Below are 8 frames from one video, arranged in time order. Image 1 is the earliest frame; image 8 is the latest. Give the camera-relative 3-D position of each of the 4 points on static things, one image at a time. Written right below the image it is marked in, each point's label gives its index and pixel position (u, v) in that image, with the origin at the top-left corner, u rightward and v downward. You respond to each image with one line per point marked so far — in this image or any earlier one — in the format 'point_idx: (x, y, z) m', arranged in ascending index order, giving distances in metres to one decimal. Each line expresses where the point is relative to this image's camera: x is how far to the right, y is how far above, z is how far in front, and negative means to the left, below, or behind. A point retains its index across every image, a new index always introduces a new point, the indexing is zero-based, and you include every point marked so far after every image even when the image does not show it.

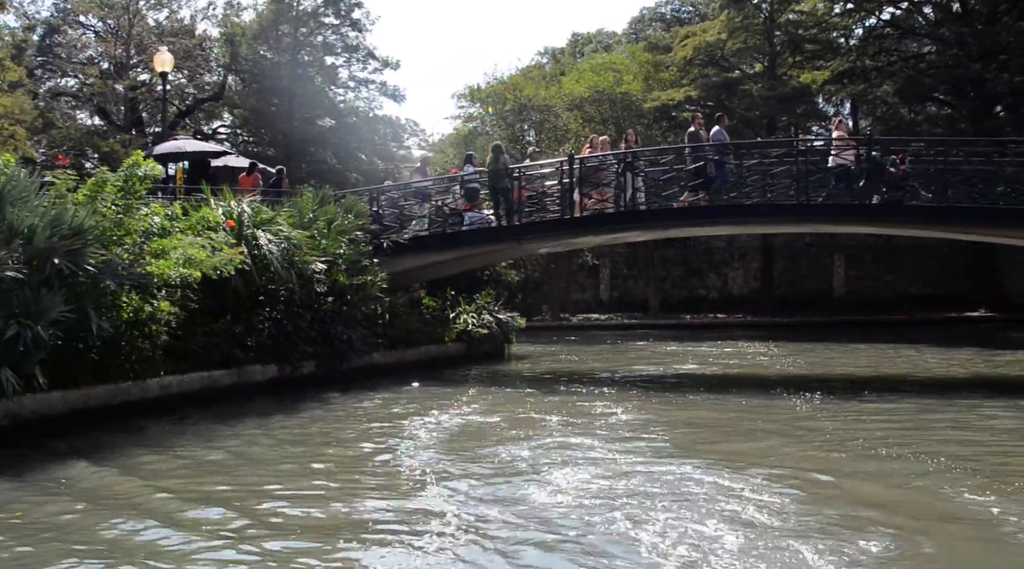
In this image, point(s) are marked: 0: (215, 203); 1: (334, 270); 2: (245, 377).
0: (-3.6, +1.0, +11.1) m
1: (-2.4, +0.2, +11.9) m
2: (-3.0, -1.1, +10.1) m
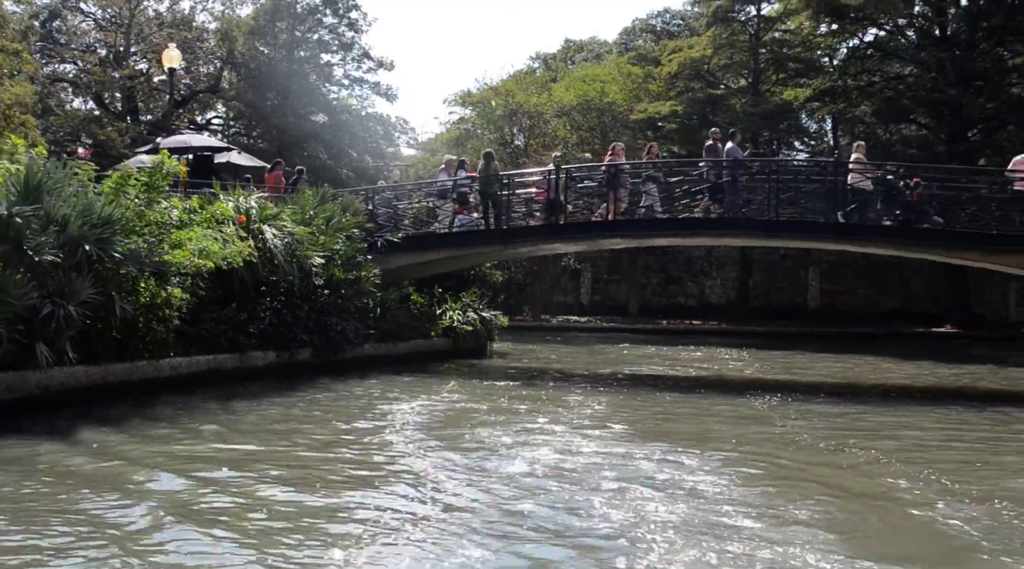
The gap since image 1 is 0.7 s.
0: (-3.7, +1.1, +11.8) m
1: (-2.6, +0.3, +12.7) m
2: (-3.3, -1.0, +10.9) m
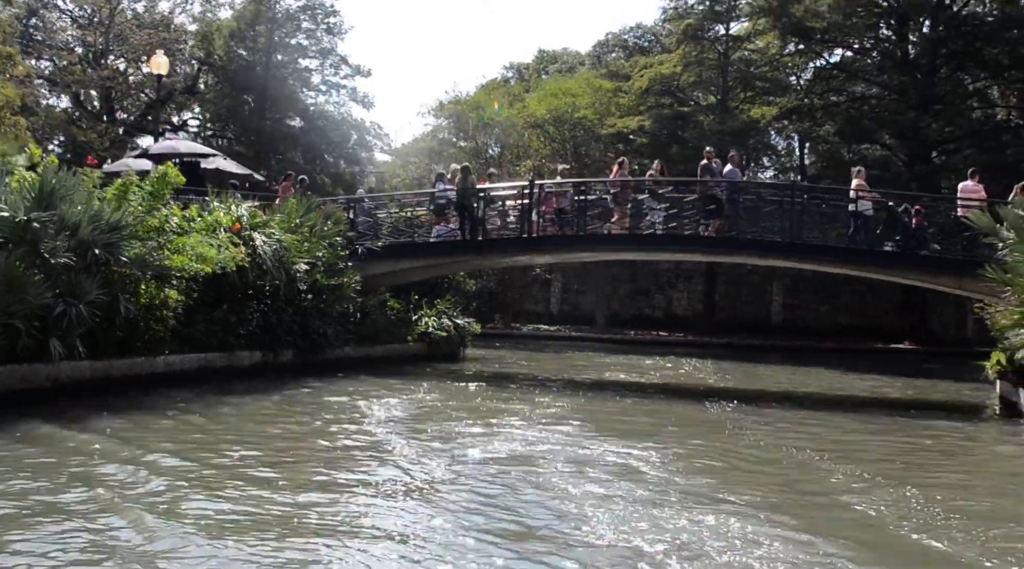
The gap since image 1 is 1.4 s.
0: (-4.0, +1.1, +12.4) m
1: (-3.0, +0.2, +13.4) m
2: (-3.6, -1.0, +11.5) m
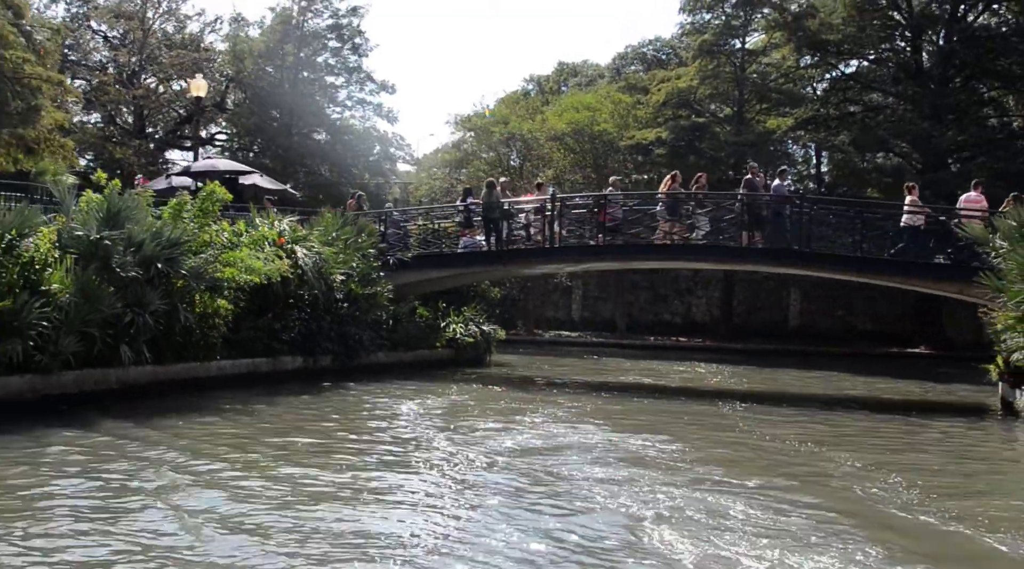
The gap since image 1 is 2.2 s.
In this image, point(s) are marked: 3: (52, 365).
0: (-3.7, +0.9, +13.4) m
1: (-2.6, +0.1, +14.2) m
2: (-3.3, -1.1, +12.4) m
3: (-4.5, -0.8, +8.8) m
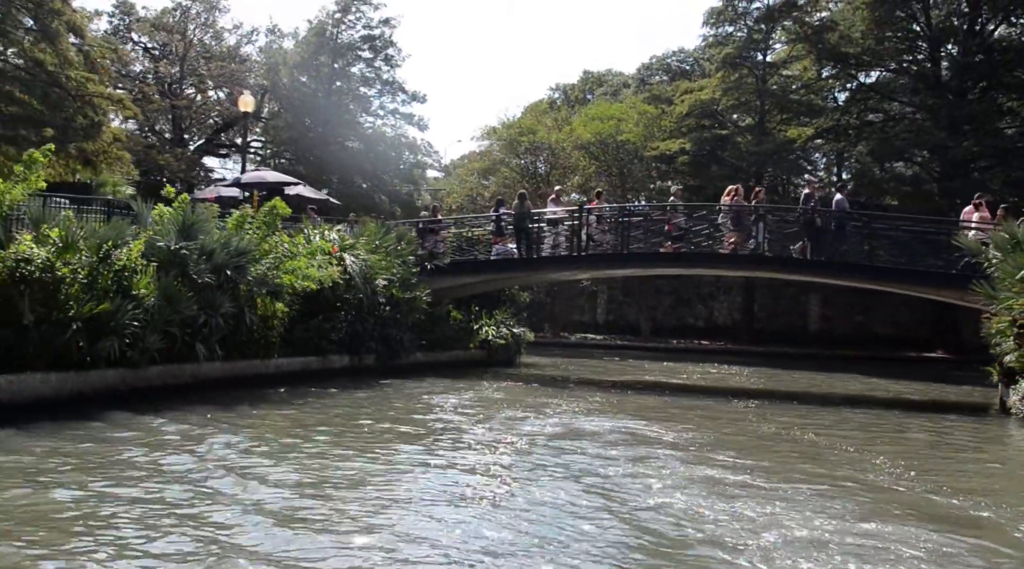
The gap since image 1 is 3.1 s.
0: (-3.2, +0.8, +14.5) m
1: (-2.1, 0.0, +15.4) m
2: (-2.8, -1.2, +13.6) m
3: (-4.2, -0.8, +10.0) m
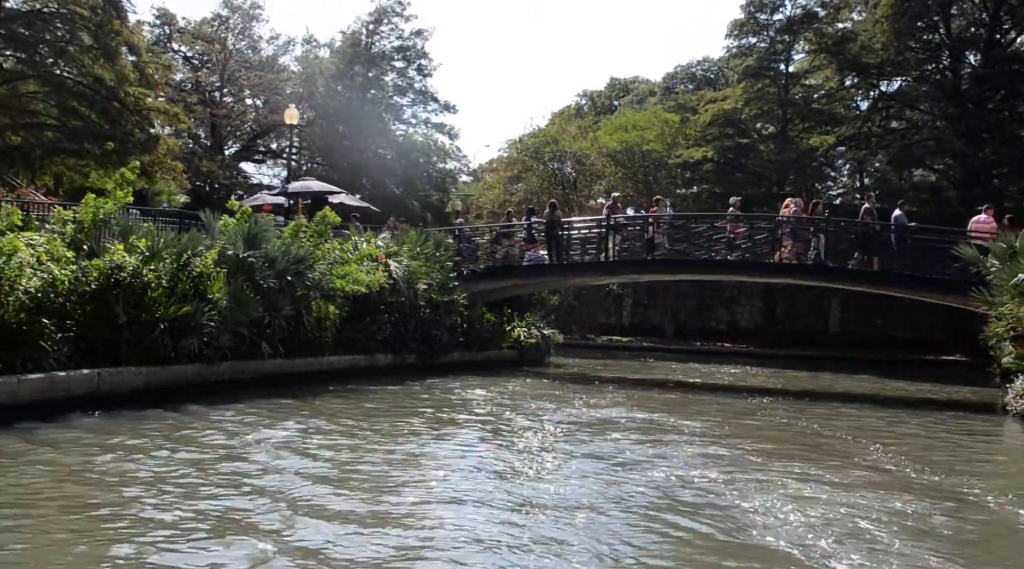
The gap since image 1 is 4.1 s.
0: (-2.7, +0.8, +15.7) m
1: (-1.5, -0.1, +16.5) m
2: (-2.3, -1.3, +14.8) m
3: (-3.7, -0.9, +11.2) m
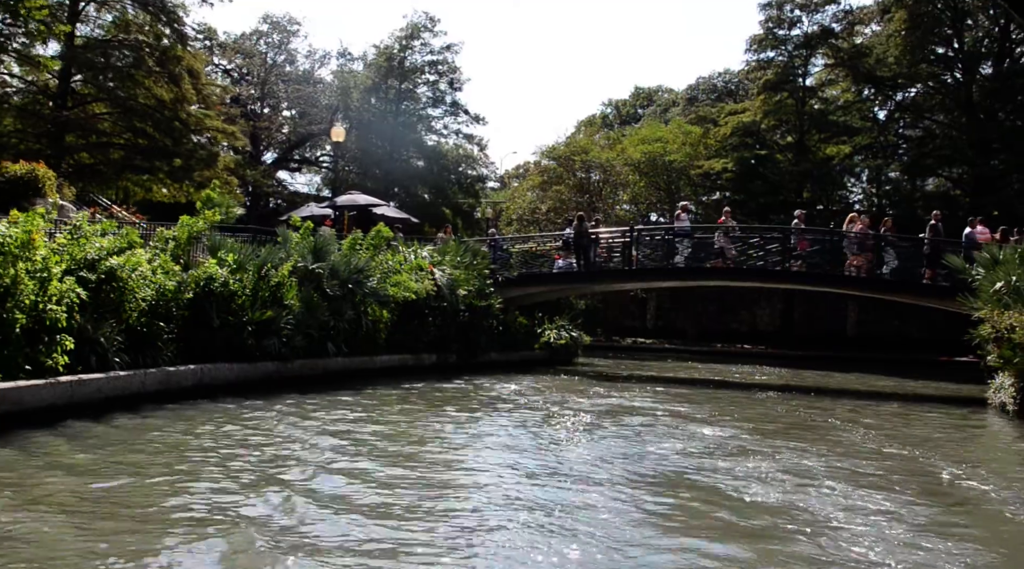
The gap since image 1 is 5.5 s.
0: (-2.0, +0.7, +17.4) m
1: (-0.8, -0.2, +18.2) m
2: (-1.7, -1.4, +16.5) m
3: (-3.2, -1.0, +12.9) m
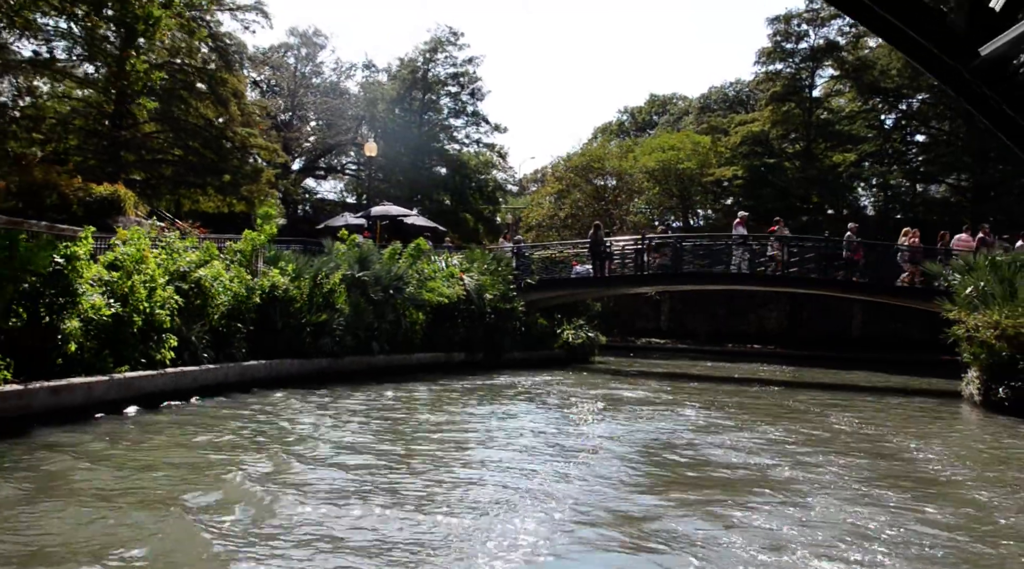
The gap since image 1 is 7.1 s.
0: (-1.6, +0.5, +19.2) m
1: (-0.4, -0.3, +20.0) m
2: (-1.2, -1.5, +18.2) m
3: (-2.9, -1.1, +14.7) m
